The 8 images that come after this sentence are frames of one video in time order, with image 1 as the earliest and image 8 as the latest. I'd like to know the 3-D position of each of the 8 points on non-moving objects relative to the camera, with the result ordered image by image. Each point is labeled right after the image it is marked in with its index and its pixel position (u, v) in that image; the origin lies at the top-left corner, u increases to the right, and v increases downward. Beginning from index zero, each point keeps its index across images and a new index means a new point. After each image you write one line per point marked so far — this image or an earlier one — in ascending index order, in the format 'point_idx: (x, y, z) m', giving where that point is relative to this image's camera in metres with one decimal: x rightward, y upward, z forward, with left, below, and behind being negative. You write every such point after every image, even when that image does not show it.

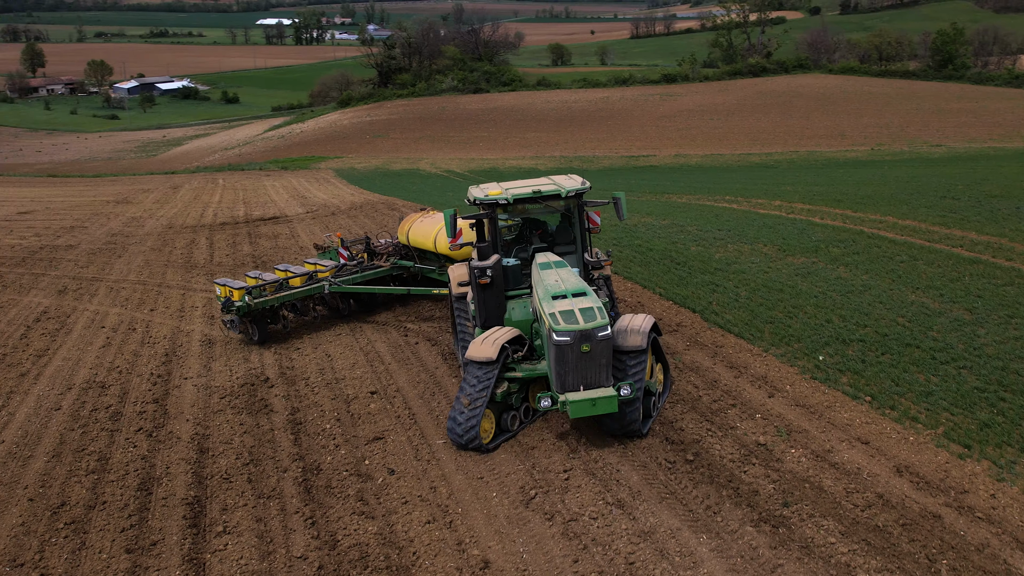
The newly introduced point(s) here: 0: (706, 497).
0: (+1.2, -1.3, +6.2) m
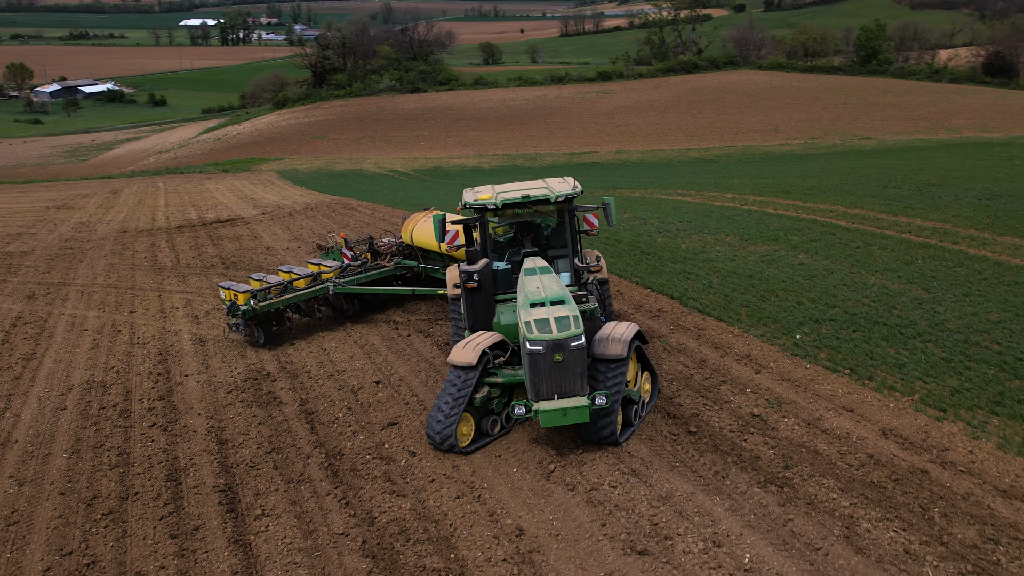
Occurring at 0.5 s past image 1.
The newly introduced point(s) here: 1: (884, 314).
0: (+1.4, -1.2, +6.7) m
1: (+3.5, -0.2, +9.3) m
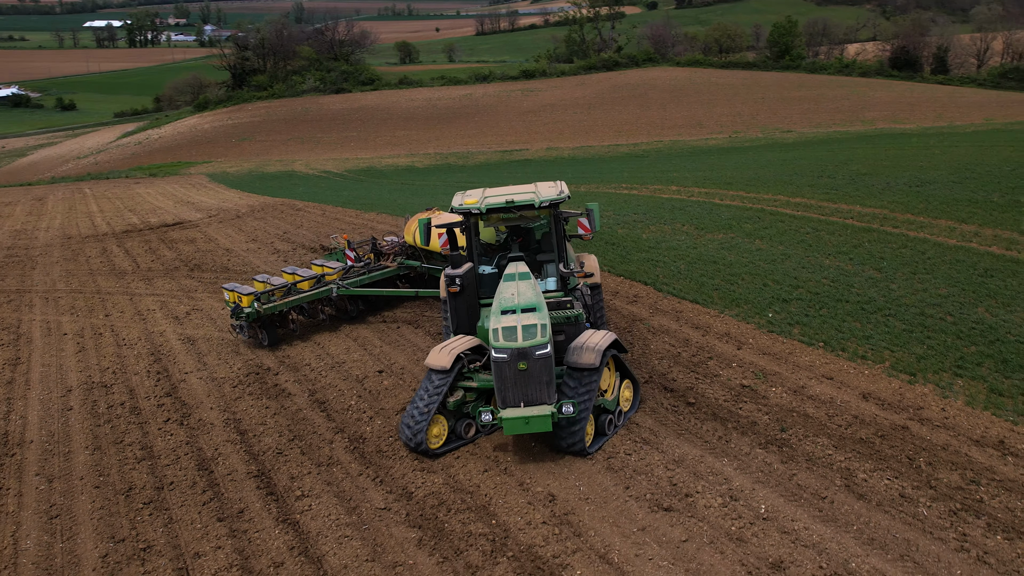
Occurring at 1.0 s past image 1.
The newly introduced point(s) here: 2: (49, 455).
0: (+1.5, -1.0, +7.3) m
1: (+3.4, 0.0, +10.1) m
2: (-3.7, -1.4, +8.0) m
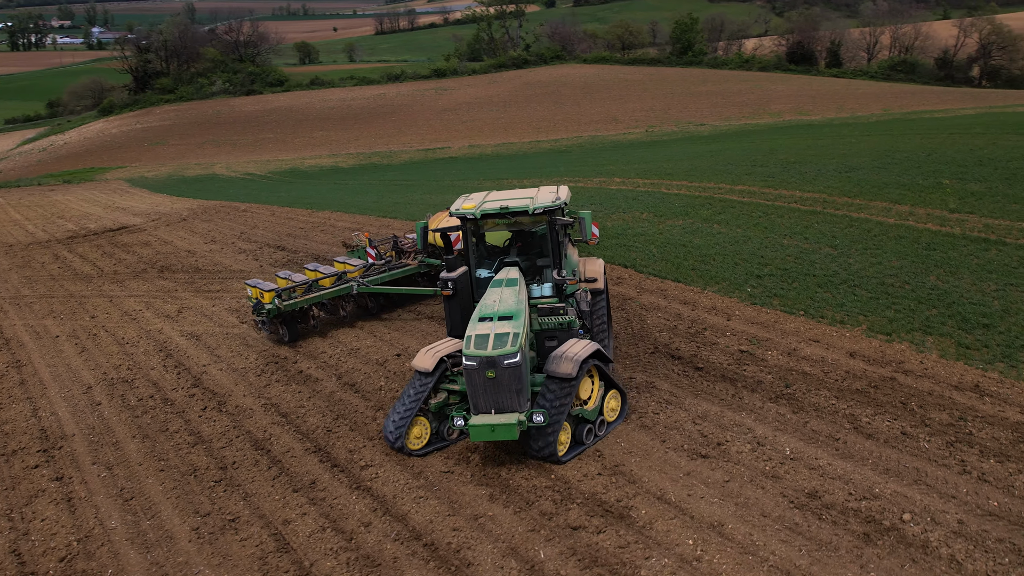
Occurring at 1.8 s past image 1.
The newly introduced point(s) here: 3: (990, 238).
0: (+1.8, -0.8, +8.2) m
1: (+3.3, +0.2, +11.1) m
2: (-3.5, -1.3, +8.4) m
3: (+5.7, +0.6, +11.7) m
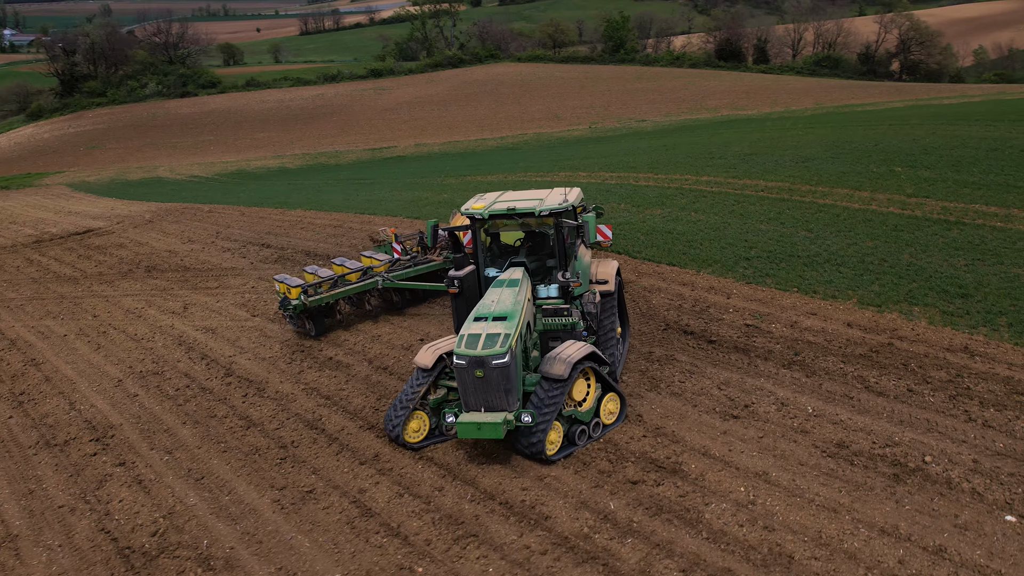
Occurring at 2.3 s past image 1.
0: (+2.1, -0.6, +9.0) m
1: (+3.4, +0.5, +12.0) m
2: (-3.2, -1.3, +8.7) m
3: (+5.6, +0.9, +12.8) m
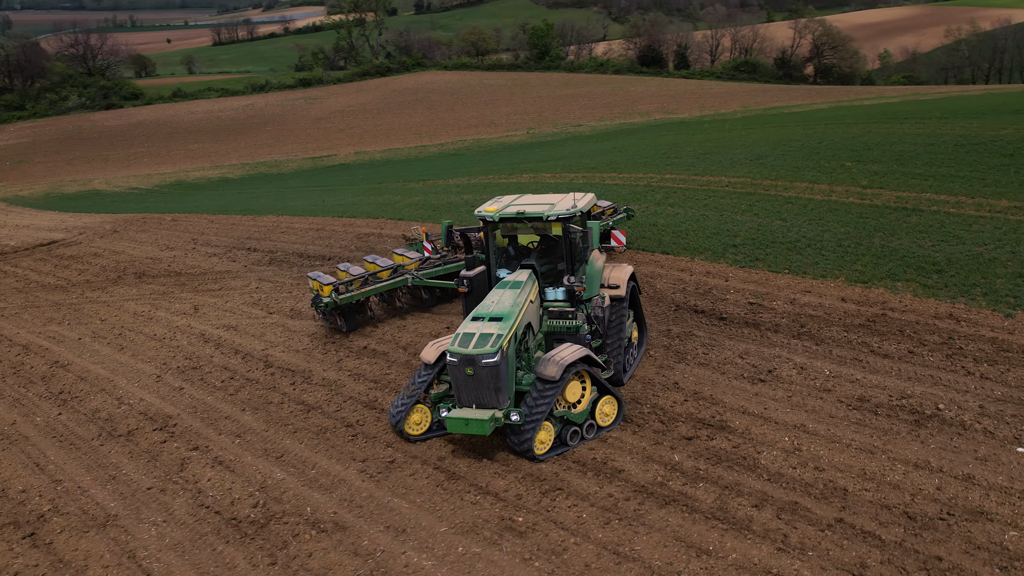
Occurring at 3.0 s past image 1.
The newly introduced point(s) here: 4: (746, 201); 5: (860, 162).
0: (+2.4, -0.4, +9.9) m
1: (+3.4, +0.7, +13.0) m
2: (-2.8, -1.2, +9.2) m
3: (+5.6, +1.2, +14.0) m
4: (+3.6, +1.3, +15.3) m
5: (+6.2, +2.3, +17.8) m
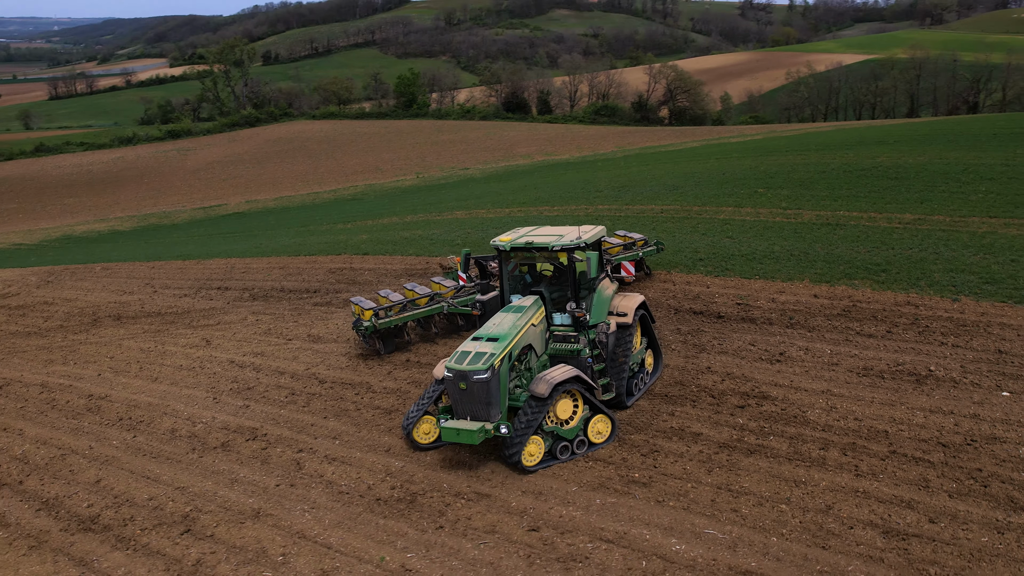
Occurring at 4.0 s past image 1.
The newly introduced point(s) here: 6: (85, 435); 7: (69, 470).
0: (+2.8, -0.4, +11.6) m
1: (+3.2, +0.6, +14.9) m
2: (-2.2, -1.4, +10.1) m
3: (+5.2, +1.1, +16.3) m
4: (+3.0, +1.1, +17.3) m
5: (+5.2, +2.0, +20.1) m
6: (-4.7, -1.6, +10.9) m
7: (-4.4, -1.8, +9.9) m
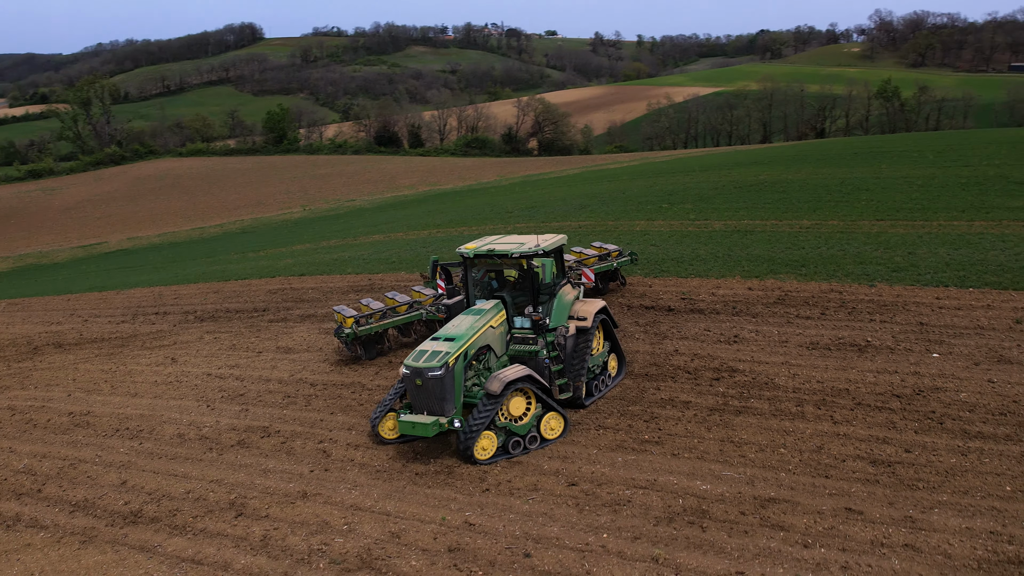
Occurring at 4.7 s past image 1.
0: (+2.5, -0.4, +13.0) m
1: (+2.4, +0.5, +16.4) m
2: (-2.2, -1.5, +10.7) m
3: (+4.1, +1.1, +18.0) m
4: (+1.8, +1.0, +18.7) m
5: (+3.5, +1.9, +21.8) m
6: (-4.8, -1.8, +11.1) m
7: (-4.4, -1.9, +10.2) m
